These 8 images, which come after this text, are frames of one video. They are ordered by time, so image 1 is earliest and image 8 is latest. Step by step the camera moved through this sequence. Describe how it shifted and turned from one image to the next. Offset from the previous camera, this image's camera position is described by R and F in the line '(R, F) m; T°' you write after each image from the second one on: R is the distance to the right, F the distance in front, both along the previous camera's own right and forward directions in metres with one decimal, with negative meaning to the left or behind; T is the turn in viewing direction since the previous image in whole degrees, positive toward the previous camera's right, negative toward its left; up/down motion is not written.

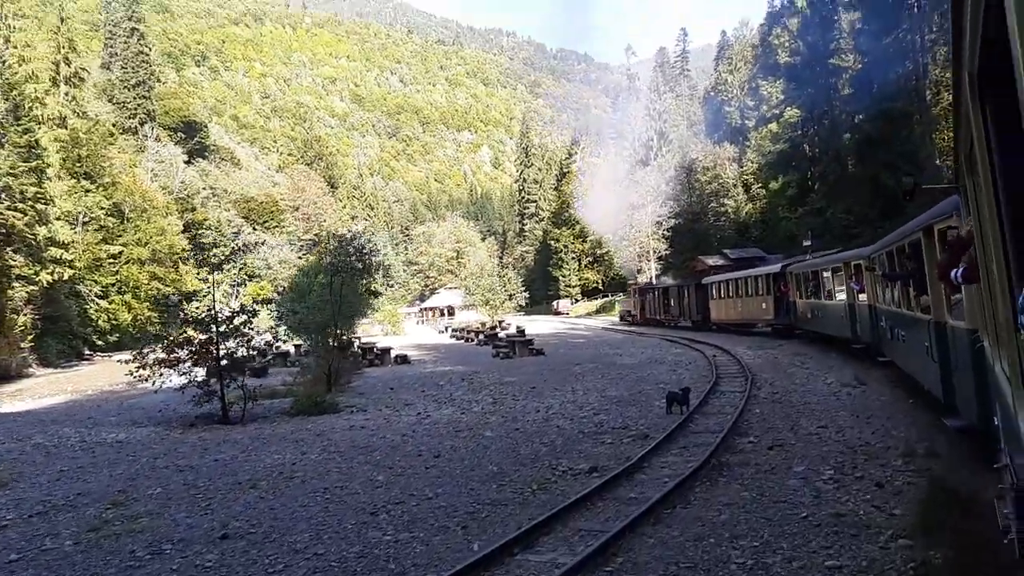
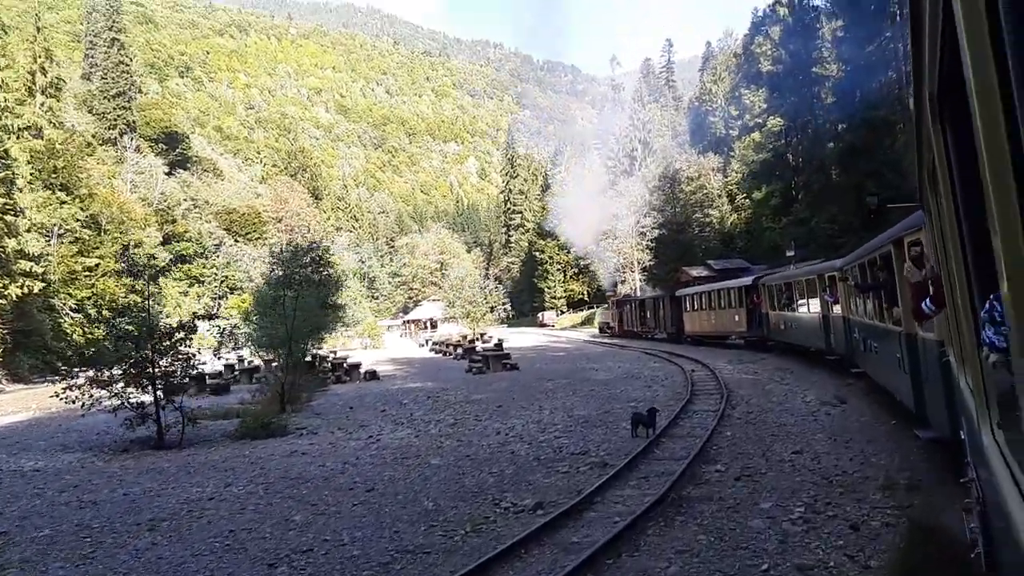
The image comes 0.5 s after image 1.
(+0.4, +0.7) m; +1°
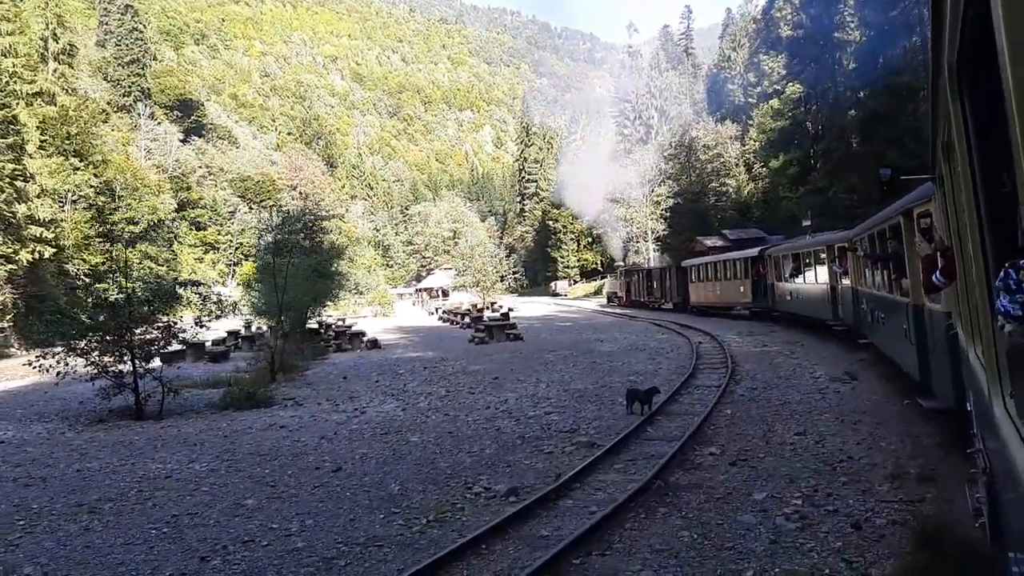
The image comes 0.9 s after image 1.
(+0.3, +0.6) m; -1°
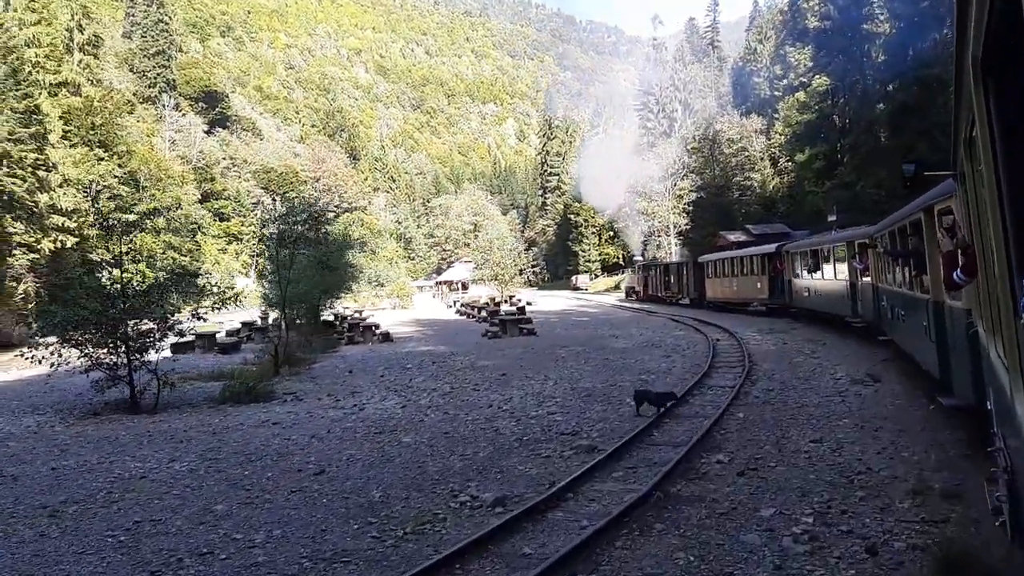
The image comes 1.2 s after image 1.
(+0.2, +0.4) m; -2°
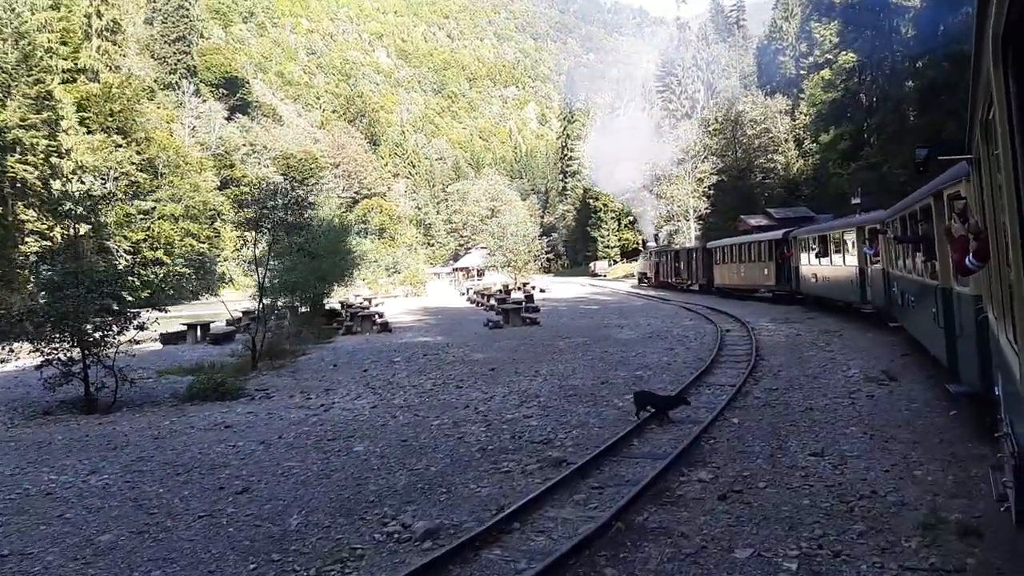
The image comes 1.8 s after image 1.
(+0.5, +0.8) m; -2°
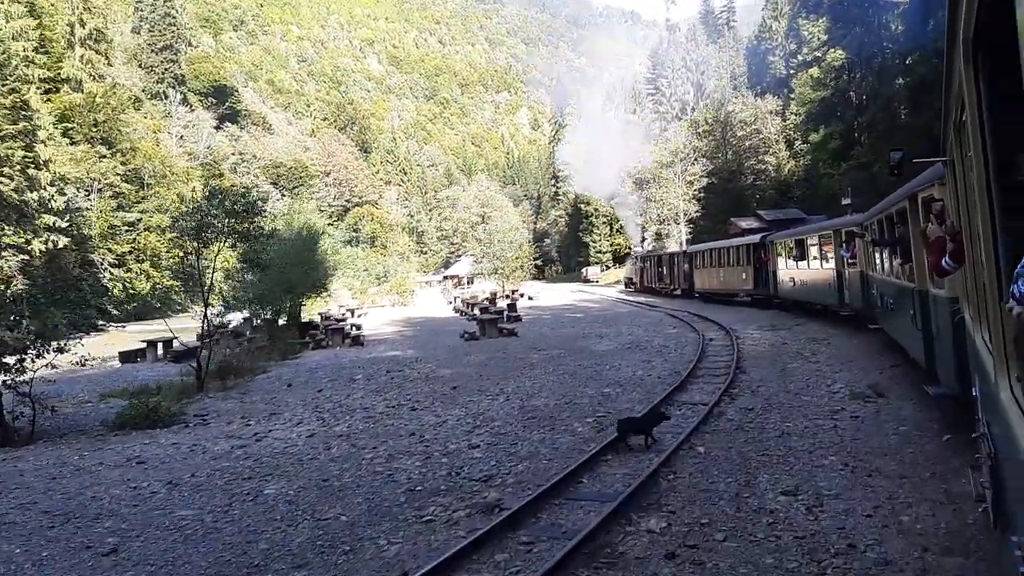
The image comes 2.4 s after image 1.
(+0.5, +0.8) m; 0°
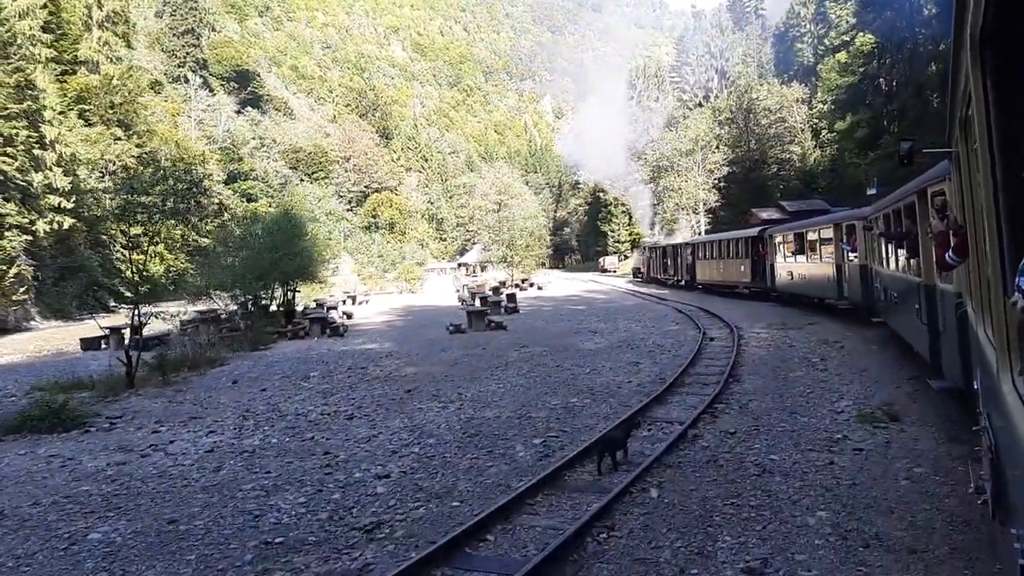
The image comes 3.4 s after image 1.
(+0.7, +1.3) m; -2°
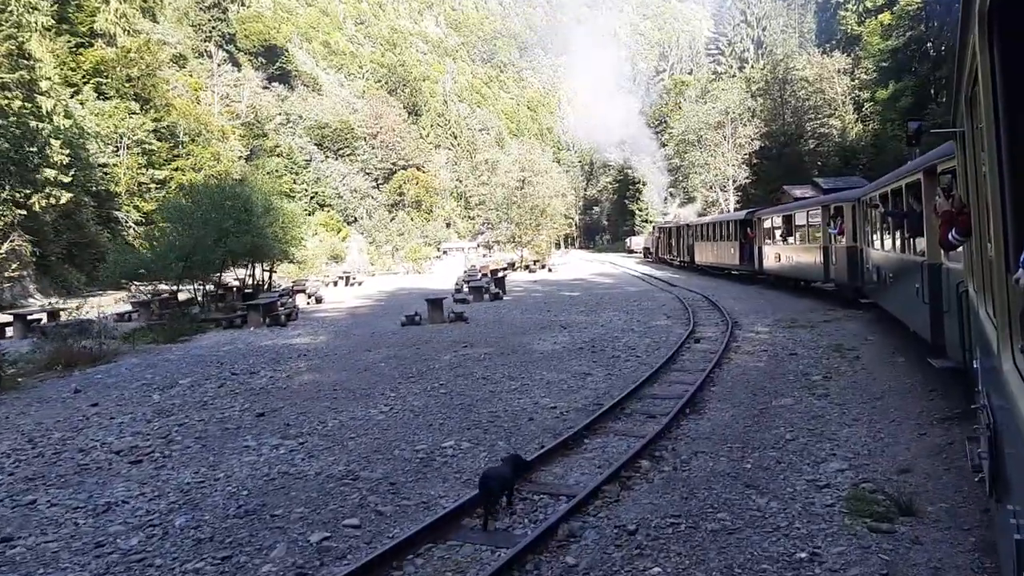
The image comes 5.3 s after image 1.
(+1.3, +2.5) m; -3°
